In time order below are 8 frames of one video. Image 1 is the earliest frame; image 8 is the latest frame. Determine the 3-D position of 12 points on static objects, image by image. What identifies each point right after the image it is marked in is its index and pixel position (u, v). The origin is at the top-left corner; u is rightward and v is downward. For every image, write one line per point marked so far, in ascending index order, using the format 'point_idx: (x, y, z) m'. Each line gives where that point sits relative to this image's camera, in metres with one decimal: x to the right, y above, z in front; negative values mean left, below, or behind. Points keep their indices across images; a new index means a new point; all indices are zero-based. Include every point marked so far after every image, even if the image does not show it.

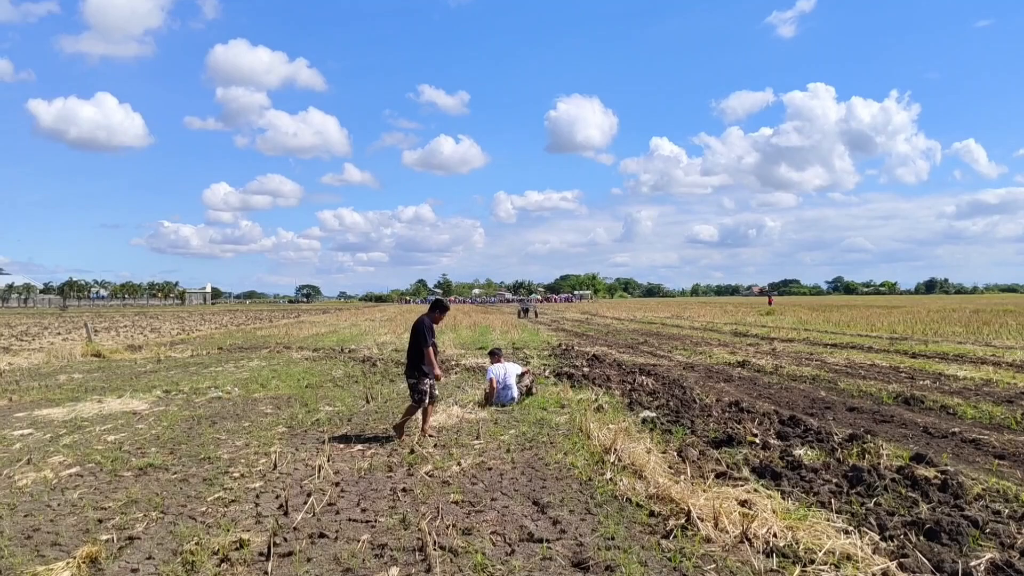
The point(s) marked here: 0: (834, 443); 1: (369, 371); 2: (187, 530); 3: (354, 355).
0: (+2.9, -1.4, +7.3) m
1: (-2.8, -1.6, +15.7) m
2: (-2.0, -1.5, +5.0) m
3: (-3.8, -1.6, +19.9) m
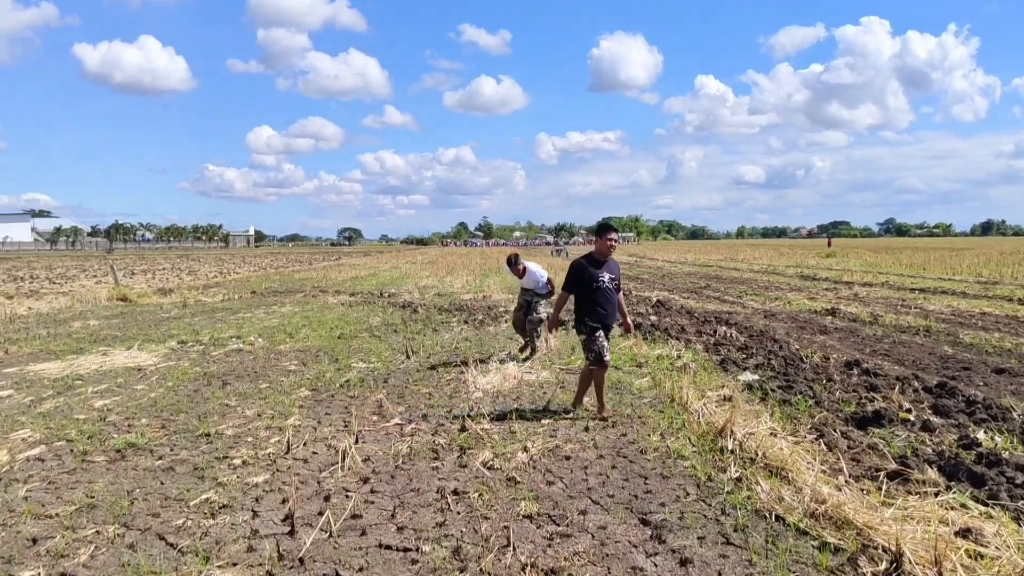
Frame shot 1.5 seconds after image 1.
0: (+3.4, -0.9, +5.5) m
1: (-1.8, -0.5, +14.2) m
2: (-1.5, -1.2, +3.4) m
3: (-2.7, -0.3, +18.4) m
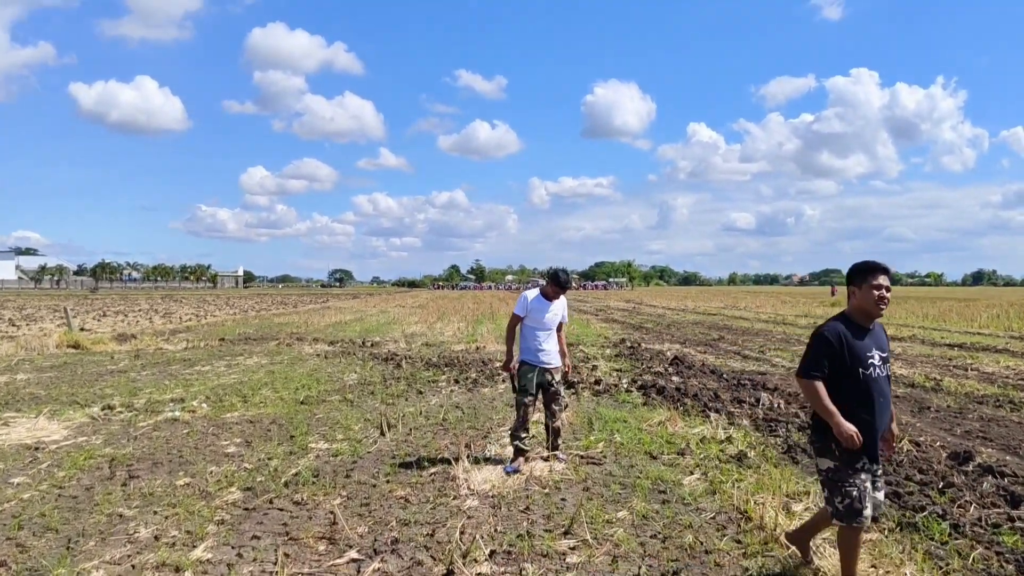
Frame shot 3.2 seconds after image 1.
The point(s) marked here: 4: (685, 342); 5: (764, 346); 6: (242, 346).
0: (+3.5, -1.3, +3.6) m
1: (-1.8, -1.3, +12.3) m
2: (-1.5, -1.4, +1.5) m
3: (-2.7, -1.3, +16.5) m
4: (+4.0, -1.2, +19.0) m
5: (+5.4, -1.2, +17.8) m
6: (-6.1, -1.3, +18.5) m
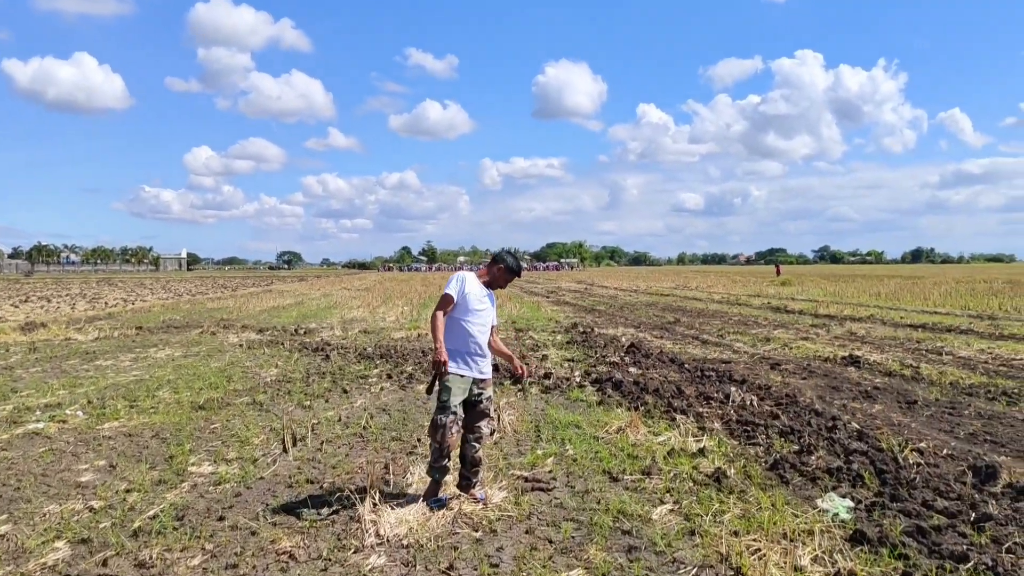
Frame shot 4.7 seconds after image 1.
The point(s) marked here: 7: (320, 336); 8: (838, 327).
0: (+3.2, -1.2, +2.6) m
1: (-2.6, -1.1, +10.9) m
2: (-1.6, -1.4, +0.2) m
3: (-3.8, -1.0, +15.0) m
4: (+2.8, -0.8, +17.9) m
5: (+4.3, -0.8, +16.8) m
6: (-7.2, -1.0, +16.8) m
7: (-3.8, -0.9, +16.2) m
8: (+6.8, -0.8, +17.0) m
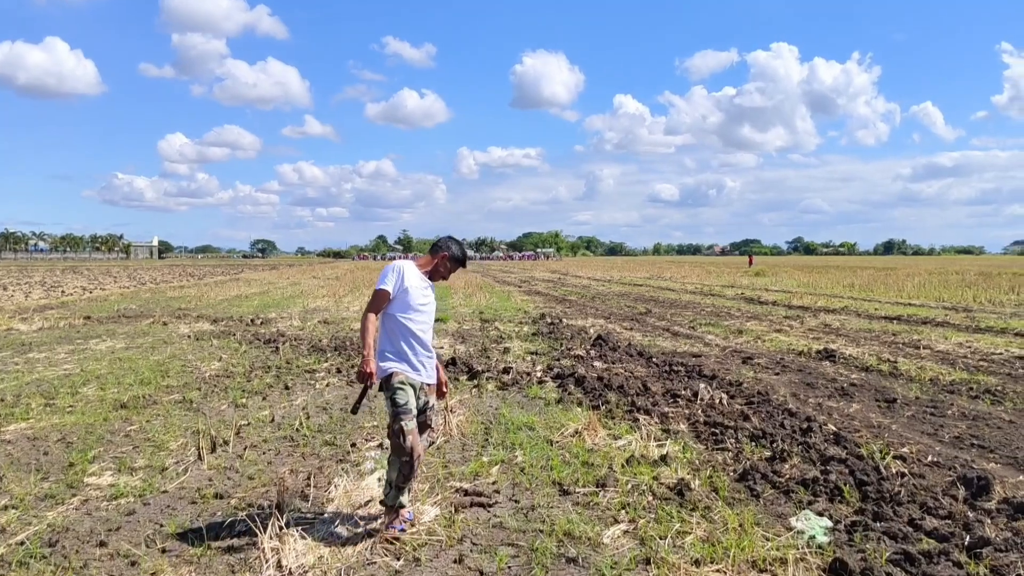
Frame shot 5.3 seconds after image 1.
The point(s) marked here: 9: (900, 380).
0: (+2.9, -1.2, +2.1) m
1: (-3.1, -0.9, +10.2) m
2: (-1.8, -1.4, -0.4) m
3: (-4.4, -0.8, +14.3) m
4: (+2.1, -0.6, +17.4) m
5: (+3.7, -0.6, +16.3) m
6: (-7.9, -0.7, +16.0) m
7: (-4.4, -0.7, +15.5) m
8: (+6.1, -0.6, +16.6) m
9: (+4.1, -1.0, +8.7) m
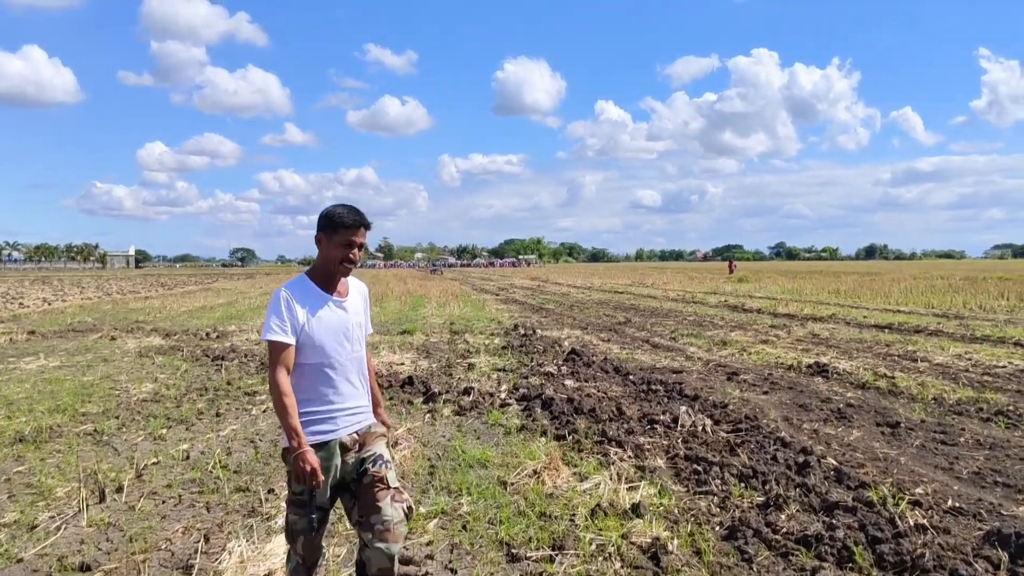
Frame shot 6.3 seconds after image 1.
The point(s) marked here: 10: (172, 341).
0: (+2.6, -1.3, +1.3) m
1: (-3.5, -1.1, +9.3) m
2: (-2.0, -1.4, -1.4) m
3: (-4.9, -1.0, +13.4) m
4: (+1.5, -0.8, +16.6) m
5: (+3.1, -0.8, +15.5) m
6: (-8.4, -1.0, +15.0) m
7: (-5.0, -0.9, +14.5) m
8: (+5.6, -0.8, +15.8) m
9: (+3.7, -1.1, +7.9) m
10: (-6.0, -0.9, +14.5) m
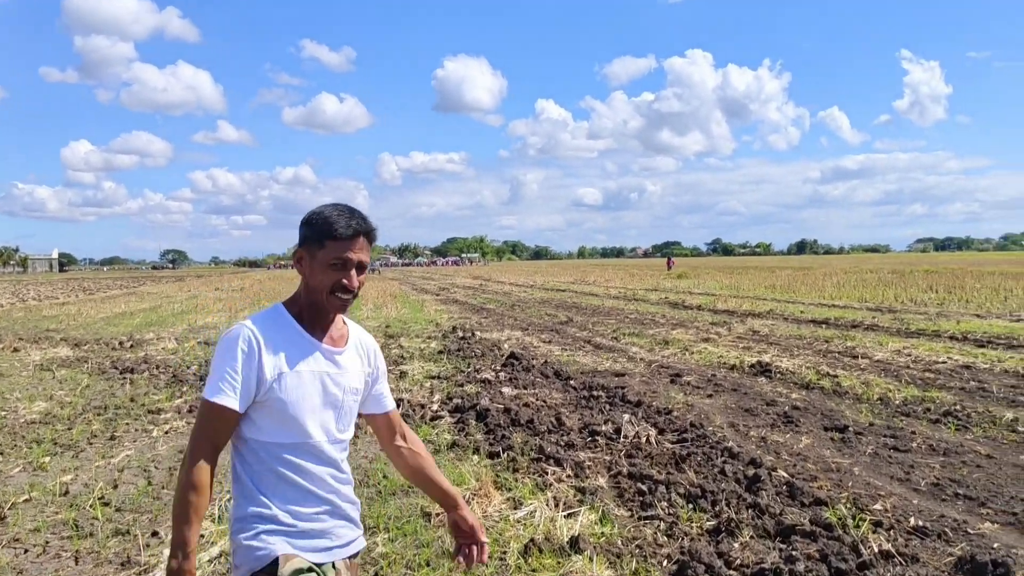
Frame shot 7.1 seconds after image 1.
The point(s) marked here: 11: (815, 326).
0: (+2.5, -1.3, +0.9) m
1: (-4.2, -1.2, +8.5) m
2: (-2.0, -1.5, -2.0) m
3: (-5.9, -1.1, +12.5) m
4: (+0.3, -0.8, +16.1) m
5: (+2.0, -0.8, +15.2) m
6: (-9.5, -1.1, +13.8) m
7: (-6.0, -1.0, +13.6) m
8: (+4.4, -0.7, +15.7) m
9: (+3.1, -1.0, +7.6) m
10: (-7.1, -1.0, +13.6) m
11: (+5.6, -0.7, +15.2) m
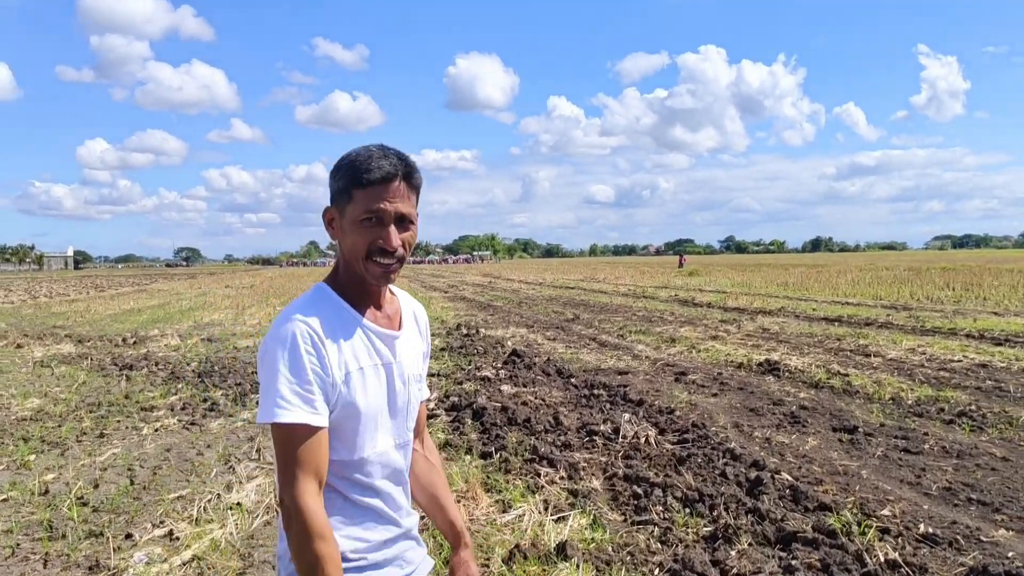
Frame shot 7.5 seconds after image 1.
0: (+2.4, -1.2, +0.7) m
1: (-4.2, -1.1, +8.4) m
2: (-2.1, -1.5, -2.2) m
3: (-5.8, -1.0, +12.4) m
4: (+0.4, -0.7, +15.9) m
5: (+2.1, -0.7, +15.0) m
6: (-9.4, -1.0, +13.8) m
7: (-5.9, -1.0, +13.5) m
8: (+4.5, -0.6, +15.4) m
9: (+3.1, -1.0, +7.3) m
10: (-7.0, -1.0, +13.5) m
11: (+5.7, -0.6, +14.9) m
